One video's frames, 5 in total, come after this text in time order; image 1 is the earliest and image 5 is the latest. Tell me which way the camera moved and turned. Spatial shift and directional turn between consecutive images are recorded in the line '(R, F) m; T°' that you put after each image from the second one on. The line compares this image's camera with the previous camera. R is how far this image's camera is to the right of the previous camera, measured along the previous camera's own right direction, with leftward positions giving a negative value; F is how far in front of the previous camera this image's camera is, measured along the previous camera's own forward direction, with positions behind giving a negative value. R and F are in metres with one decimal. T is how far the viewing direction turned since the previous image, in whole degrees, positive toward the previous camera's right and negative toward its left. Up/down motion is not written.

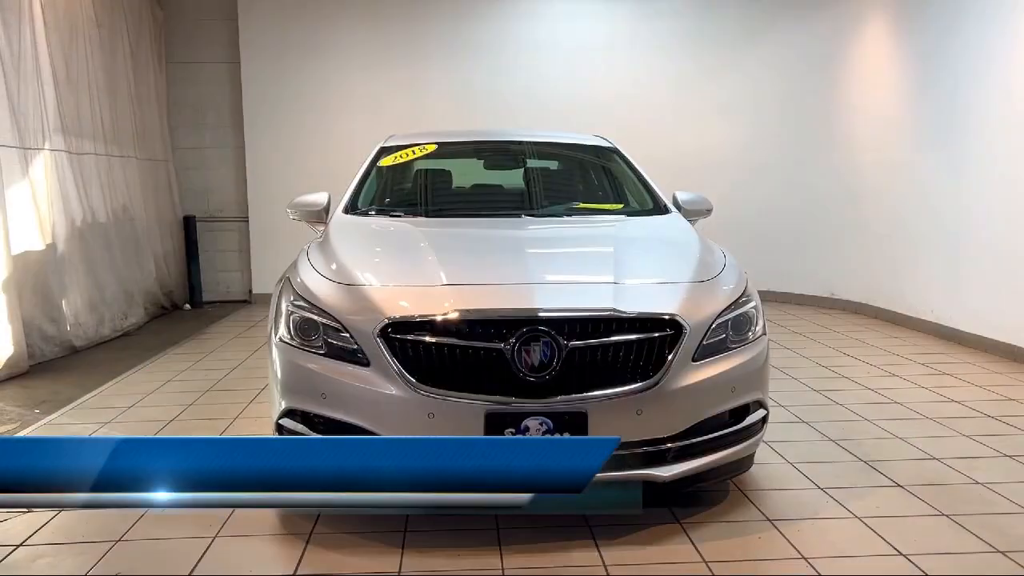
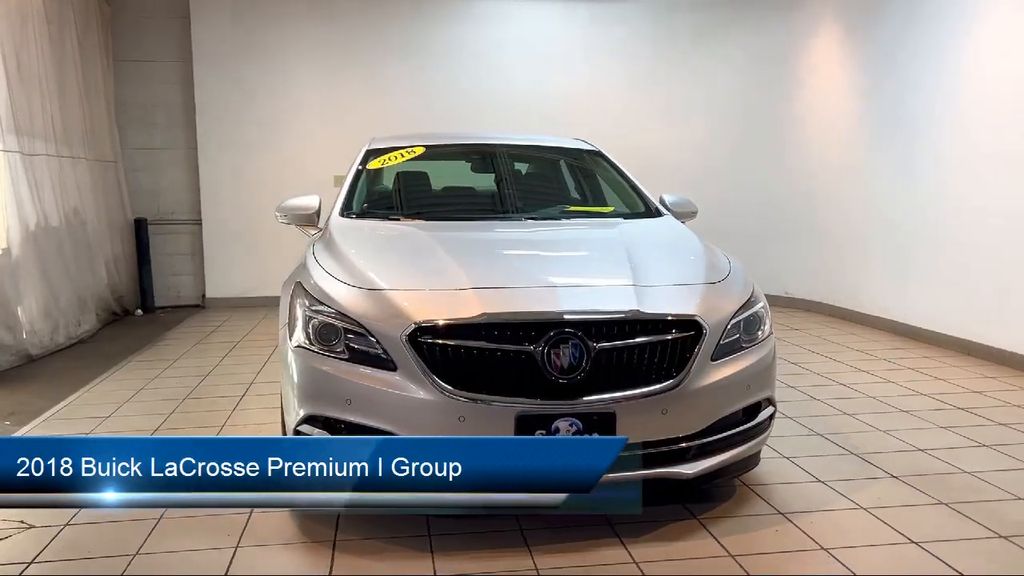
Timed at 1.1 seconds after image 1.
(-0.2, 0.0) m; +4°
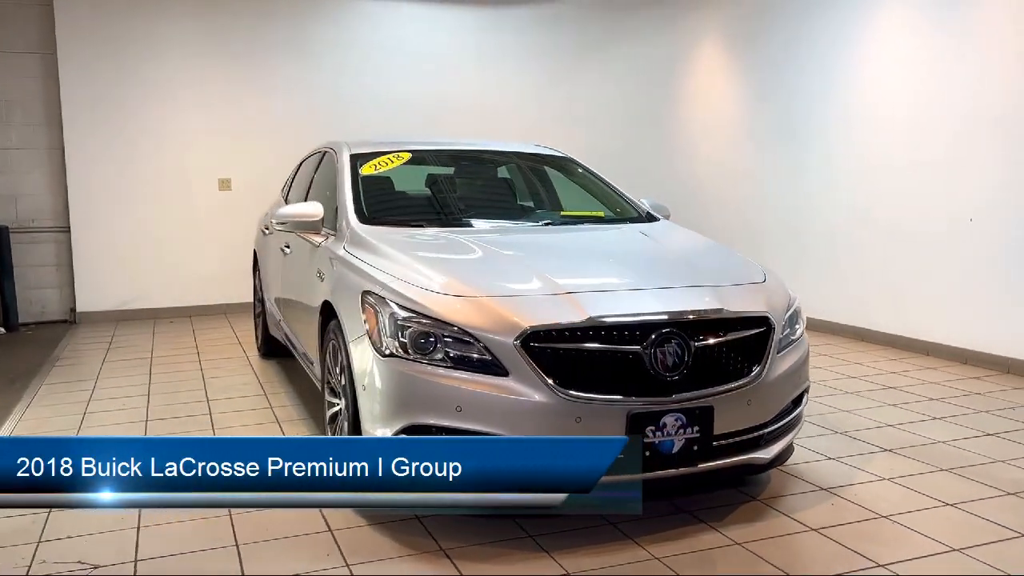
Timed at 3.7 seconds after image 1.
(-0.8, 0.0) m; +12°
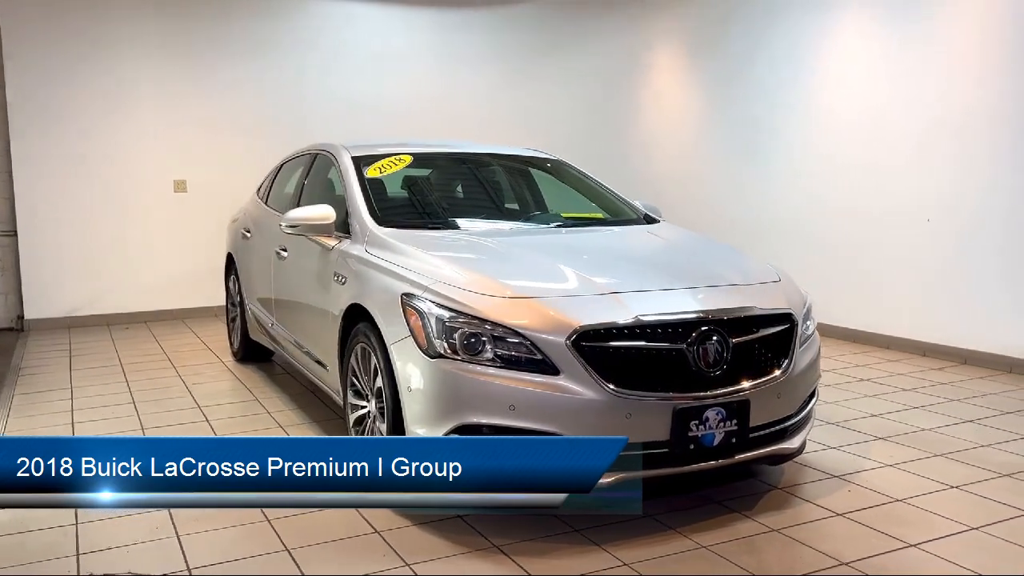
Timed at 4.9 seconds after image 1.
(-0.3, 0.0) m; +5°
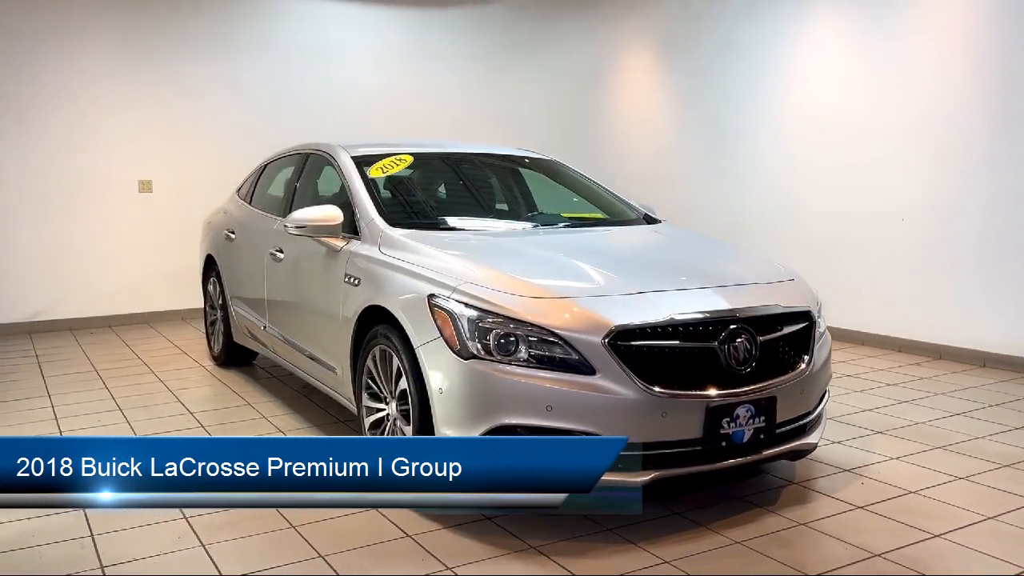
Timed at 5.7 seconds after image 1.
(-0.2, 0.0) m; +3°
